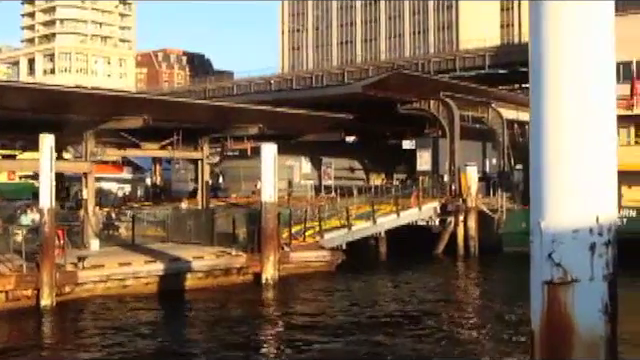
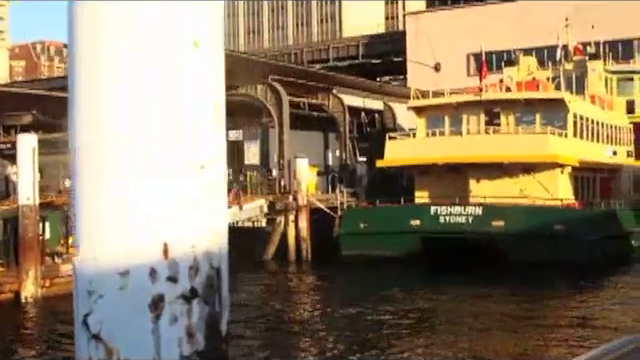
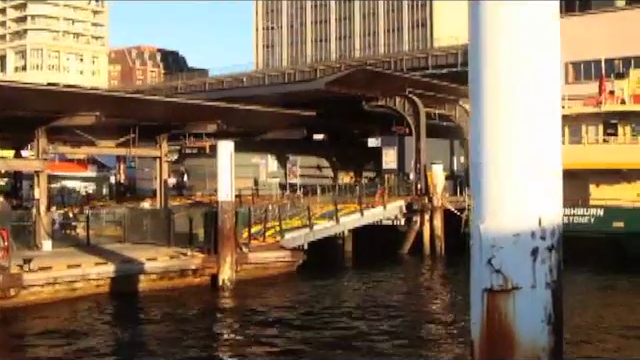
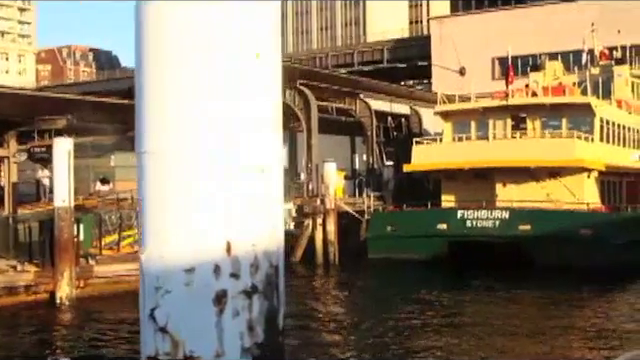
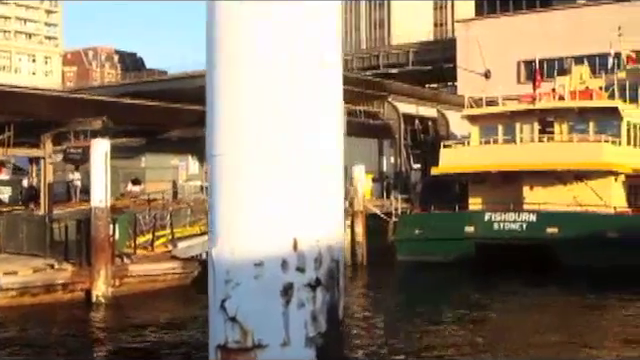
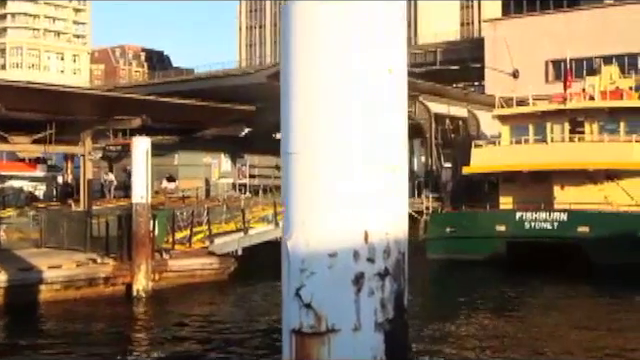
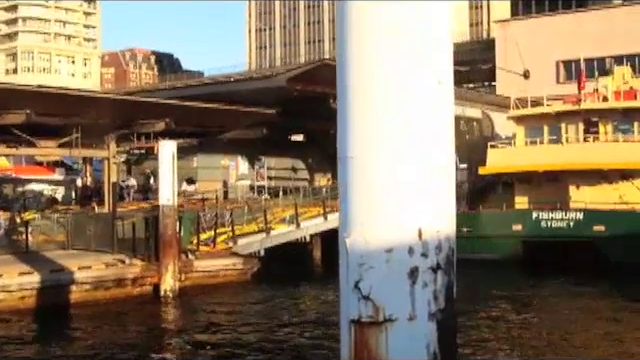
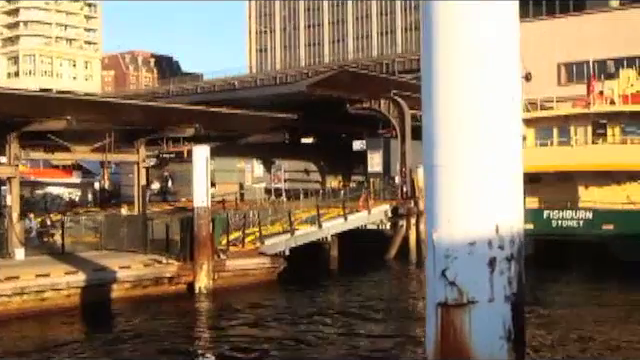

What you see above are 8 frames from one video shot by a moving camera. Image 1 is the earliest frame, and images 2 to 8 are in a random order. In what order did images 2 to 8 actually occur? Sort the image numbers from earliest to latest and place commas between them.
3, 8, 7, 6, 5, 4, 2
